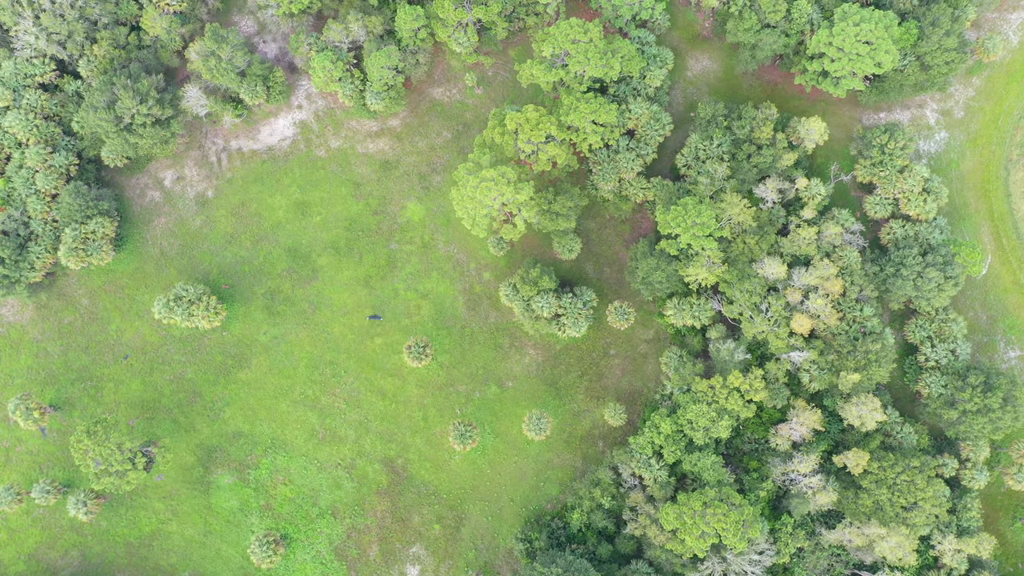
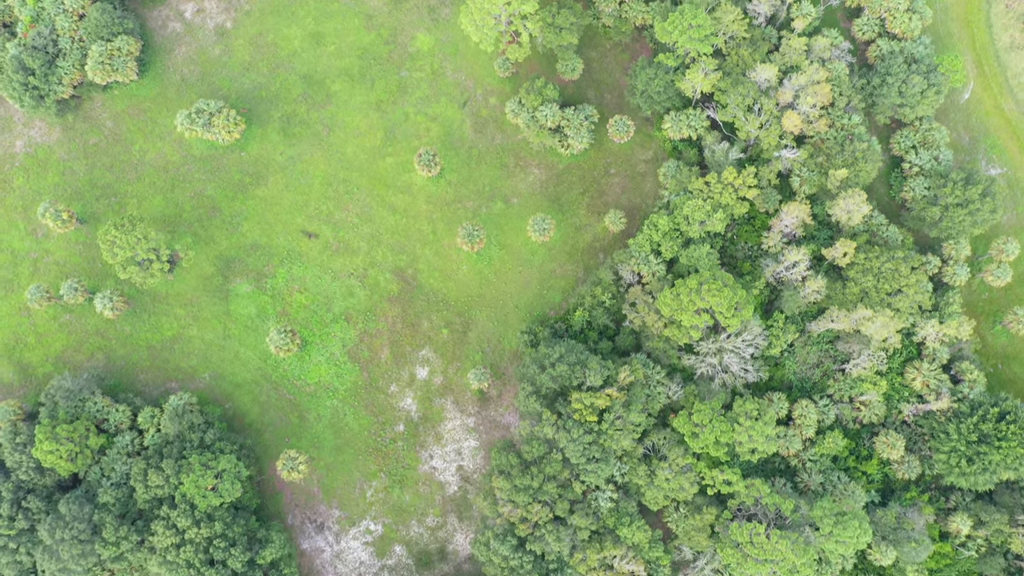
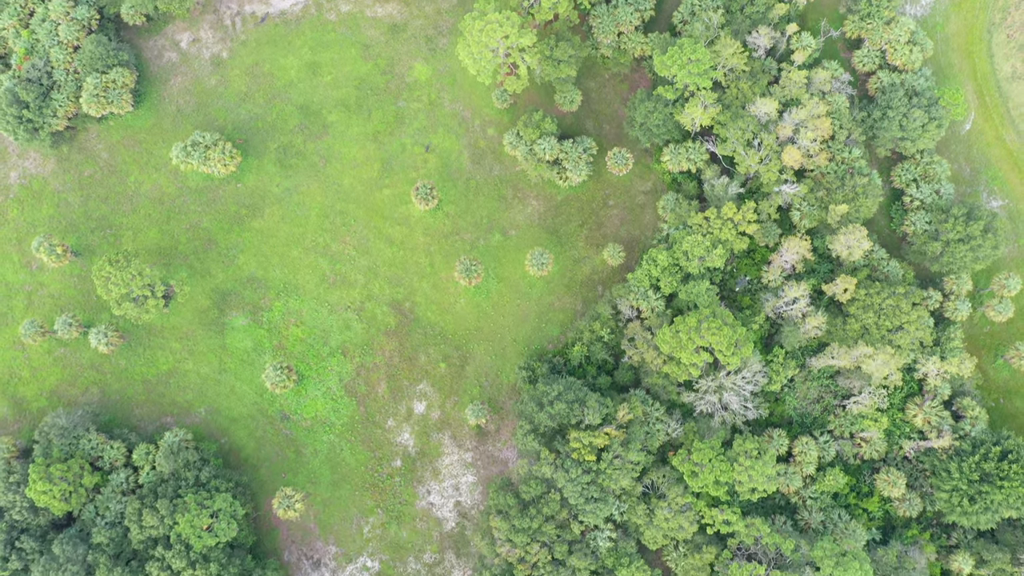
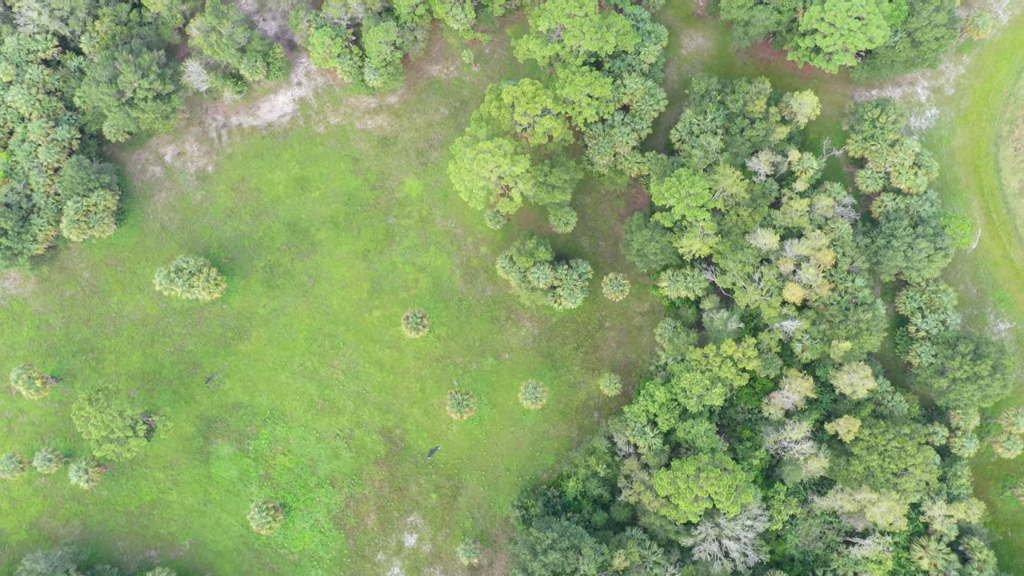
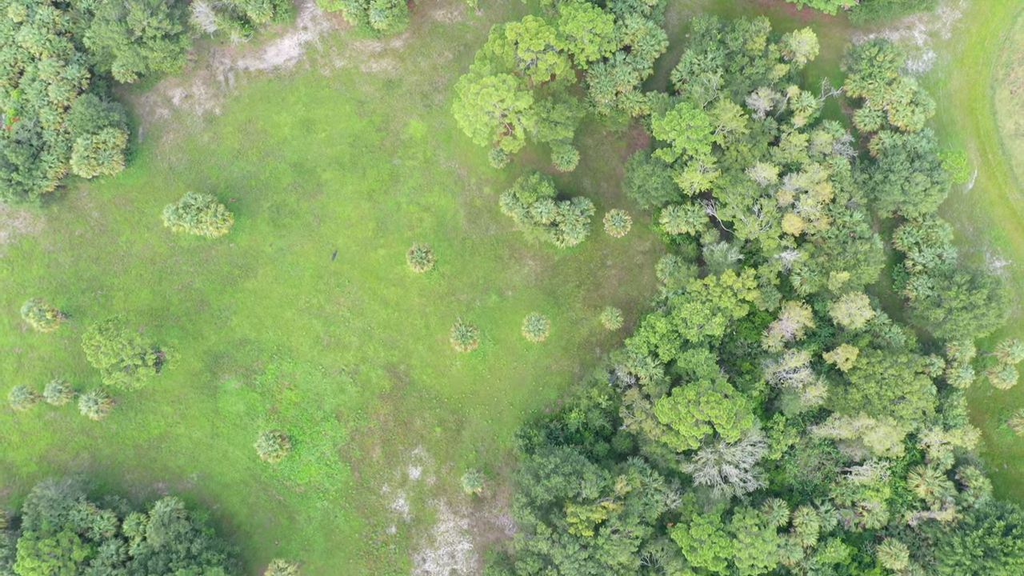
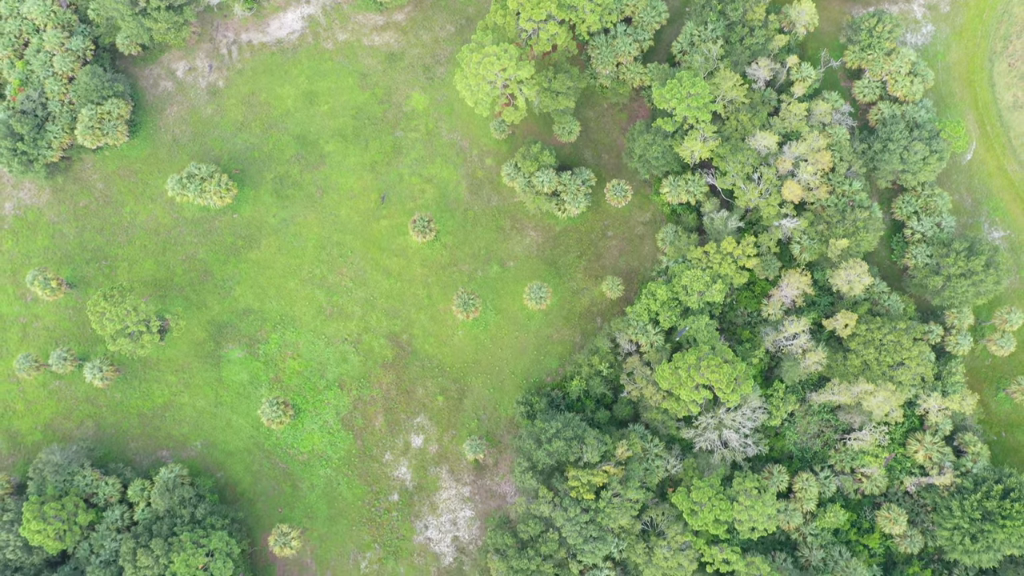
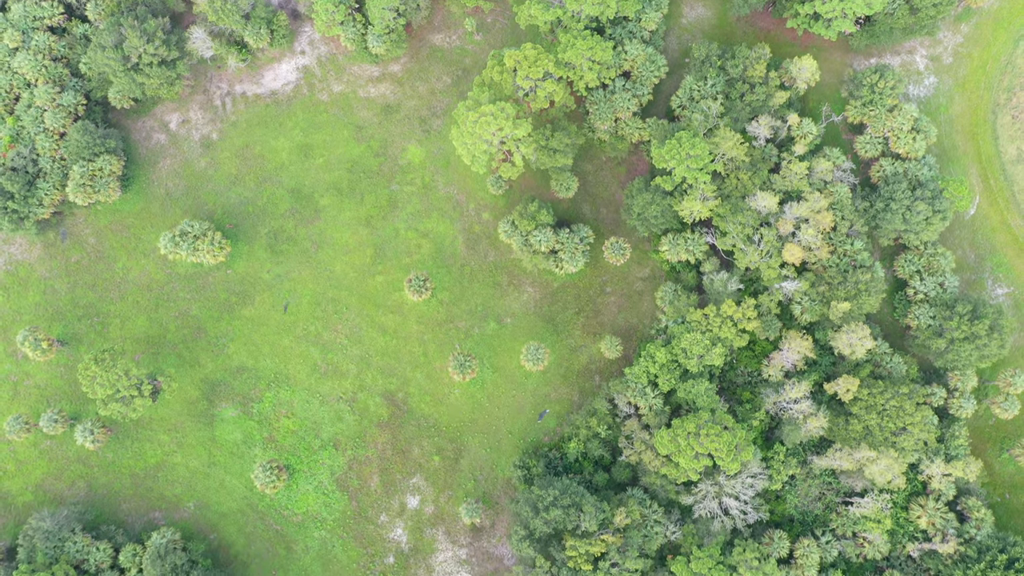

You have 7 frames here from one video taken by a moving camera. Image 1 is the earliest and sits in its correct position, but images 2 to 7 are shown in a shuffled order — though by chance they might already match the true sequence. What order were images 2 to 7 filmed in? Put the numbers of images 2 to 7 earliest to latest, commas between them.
4, 7, 5, 6, 3, 2
